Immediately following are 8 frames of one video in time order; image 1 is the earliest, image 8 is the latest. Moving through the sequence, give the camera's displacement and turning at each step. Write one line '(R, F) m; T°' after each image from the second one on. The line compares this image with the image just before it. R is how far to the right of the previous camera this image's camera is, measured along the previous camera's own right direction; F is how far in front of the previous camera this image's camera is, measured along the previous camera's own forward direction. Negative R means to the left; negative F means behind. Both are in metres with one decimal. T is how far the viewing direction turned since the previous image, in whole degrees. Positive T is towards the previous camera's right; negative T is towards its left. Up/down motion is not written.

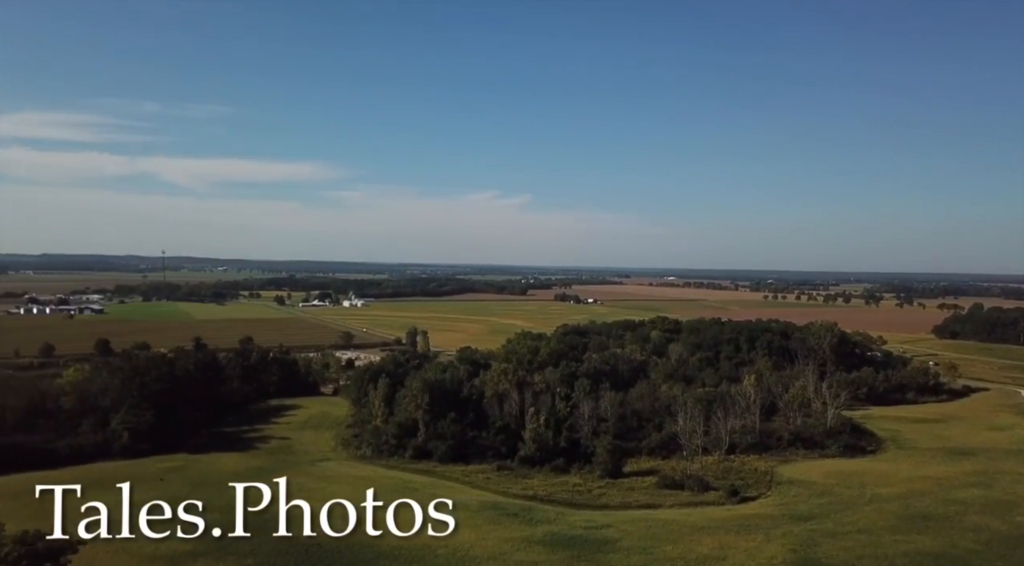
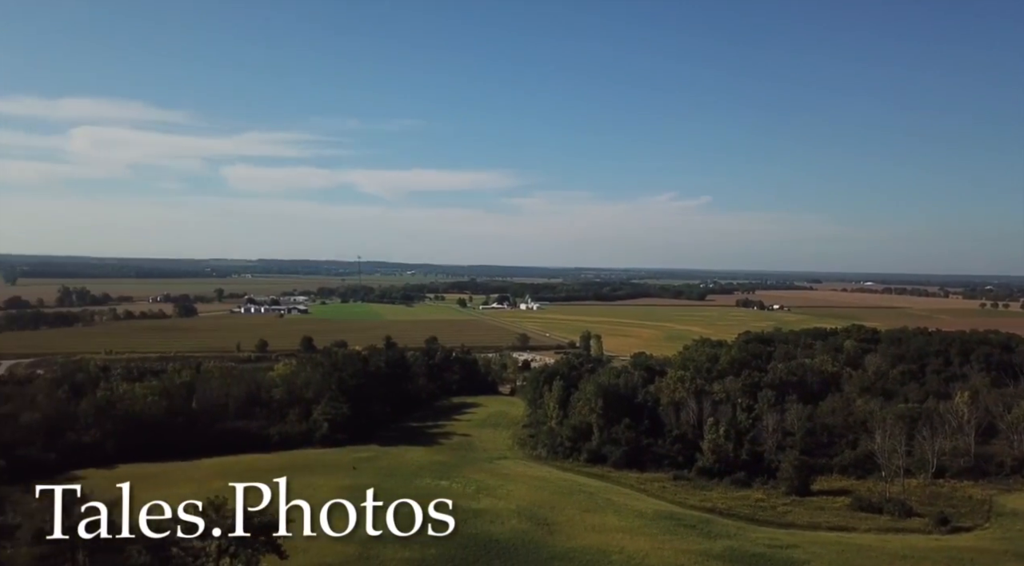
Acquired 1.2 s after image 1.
(-0.1, +0.4) m; -12°
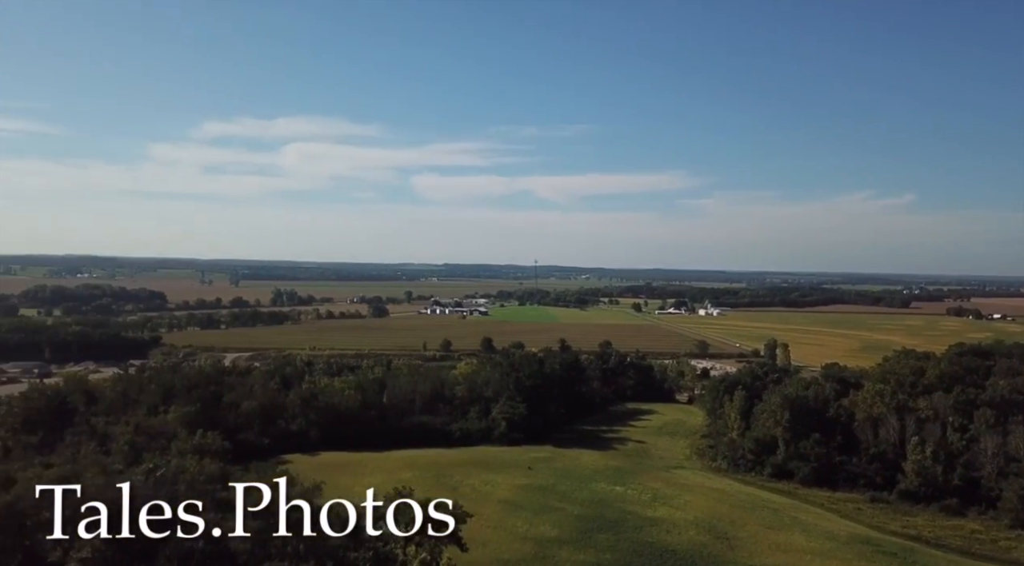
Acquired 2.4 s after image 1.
(-0.2, +0.8) m; -12°
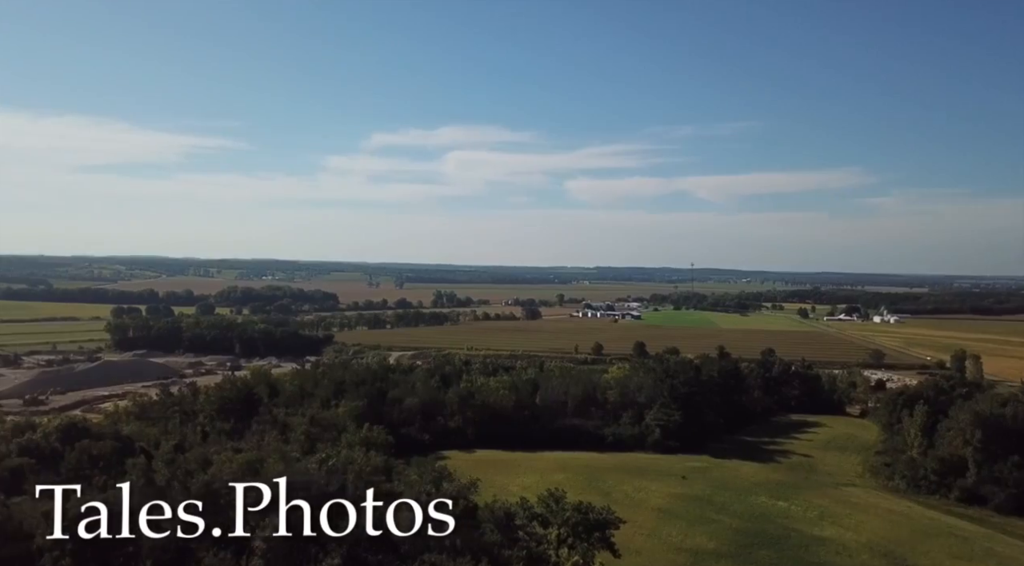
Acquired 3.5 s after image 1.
(-0.4, +1.2) m; -10°
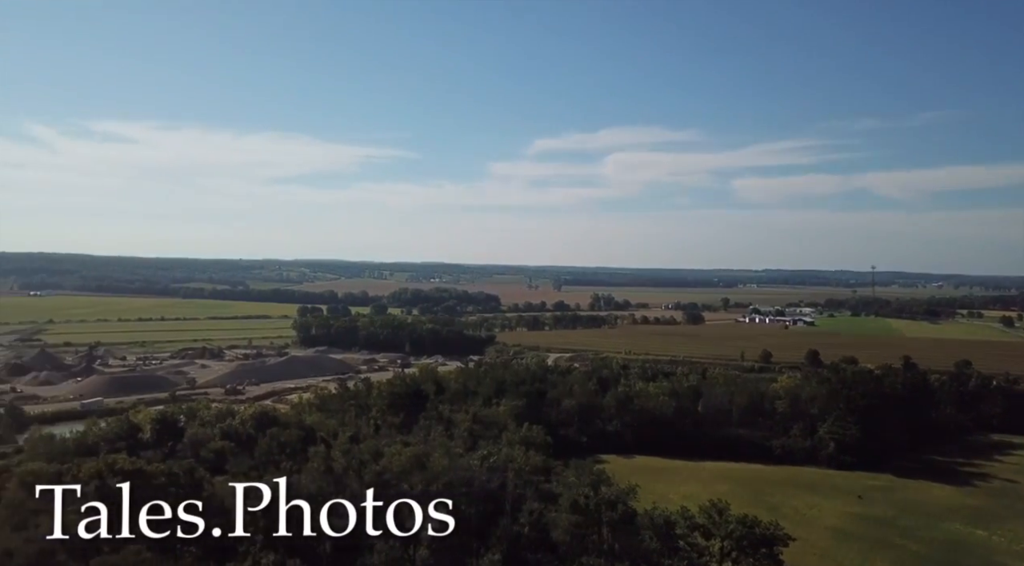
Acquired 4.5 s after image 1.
(-0.1, +3.1) m; -11°
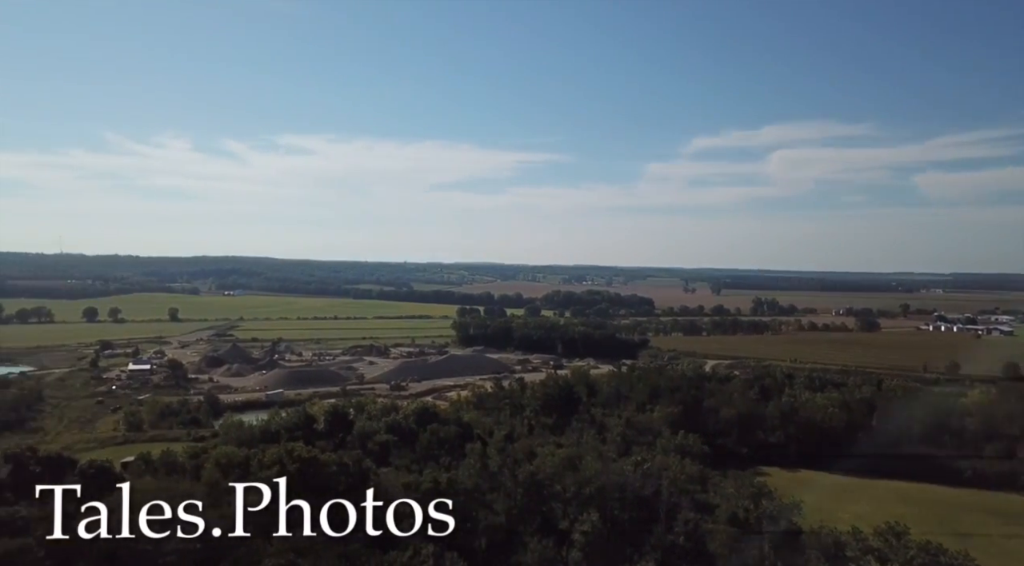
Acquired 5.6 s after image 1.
(+0.1, +0.7) m; -10°
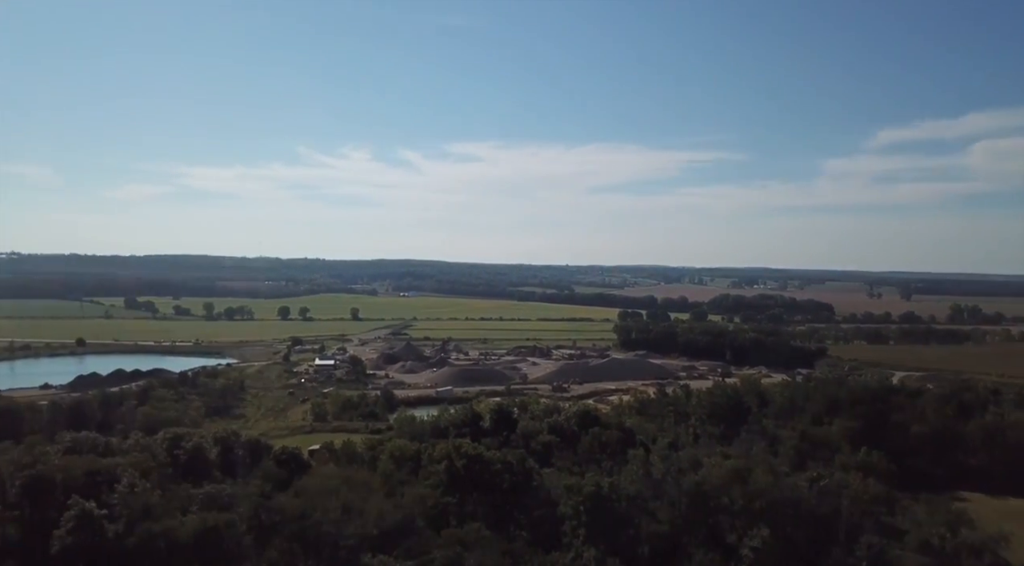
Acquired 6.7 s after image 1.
(0.0, +0.5) m; -11°
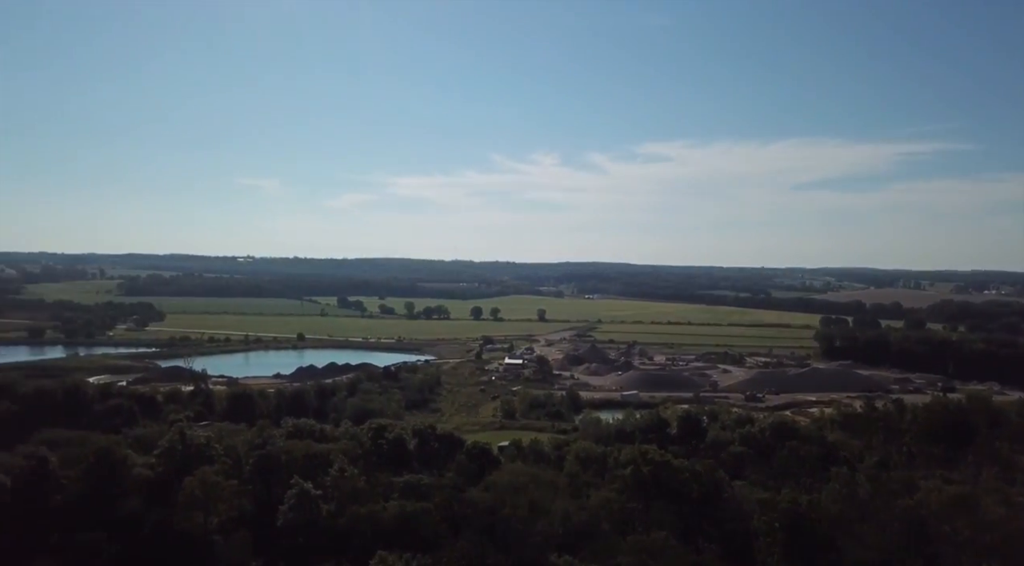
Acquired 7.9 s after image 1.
(-0.1, +0.6) m; -12°
